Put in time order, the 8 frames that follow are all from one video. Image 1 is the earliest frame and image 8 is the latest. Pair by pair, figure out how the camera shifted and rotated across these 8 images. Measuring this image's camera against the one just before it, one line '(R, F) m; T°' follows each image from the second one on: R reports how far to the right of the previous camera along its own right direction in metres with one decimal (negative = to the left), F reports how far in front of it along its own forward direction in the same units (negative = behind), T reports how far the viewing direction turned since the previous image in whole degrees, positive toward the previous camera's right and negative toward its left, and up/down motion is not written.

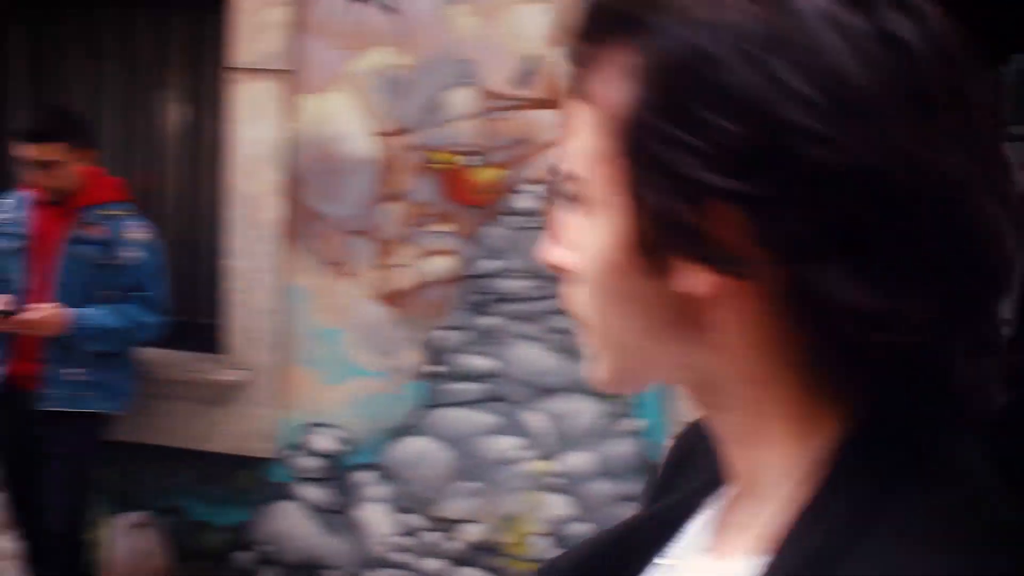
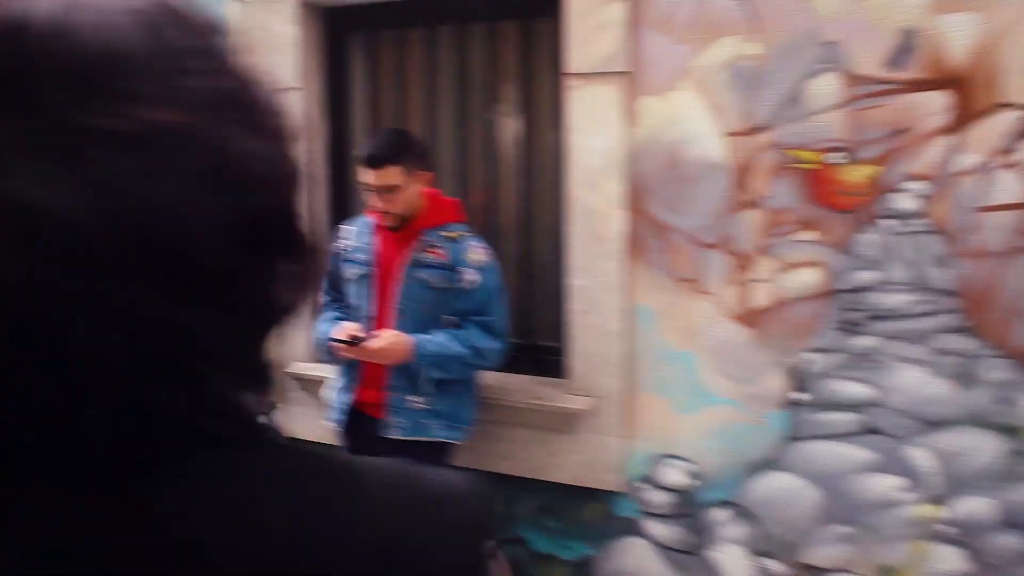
(-0.2, +0.3) m; -17°
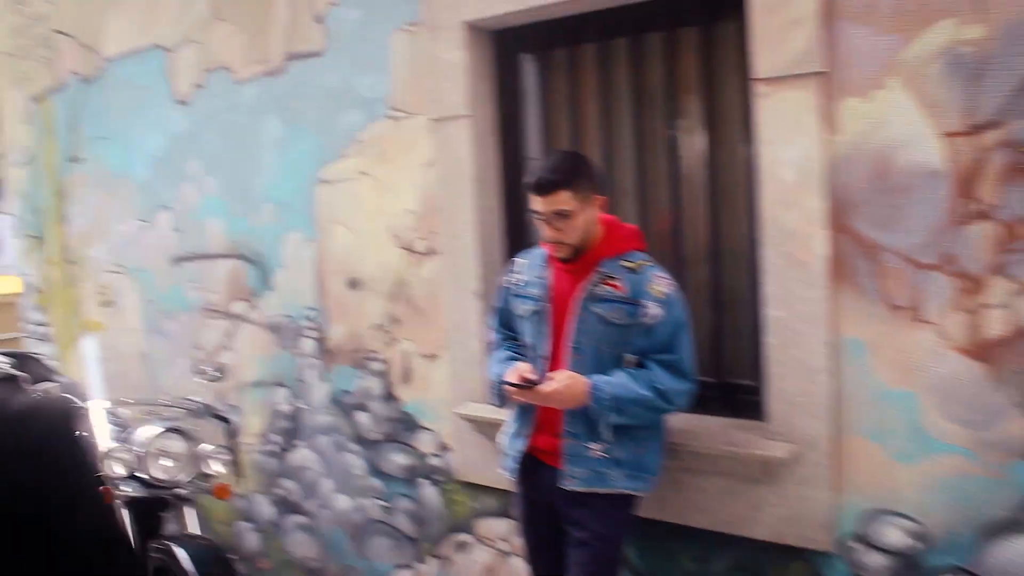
(0.0, +0.3) m; -11°
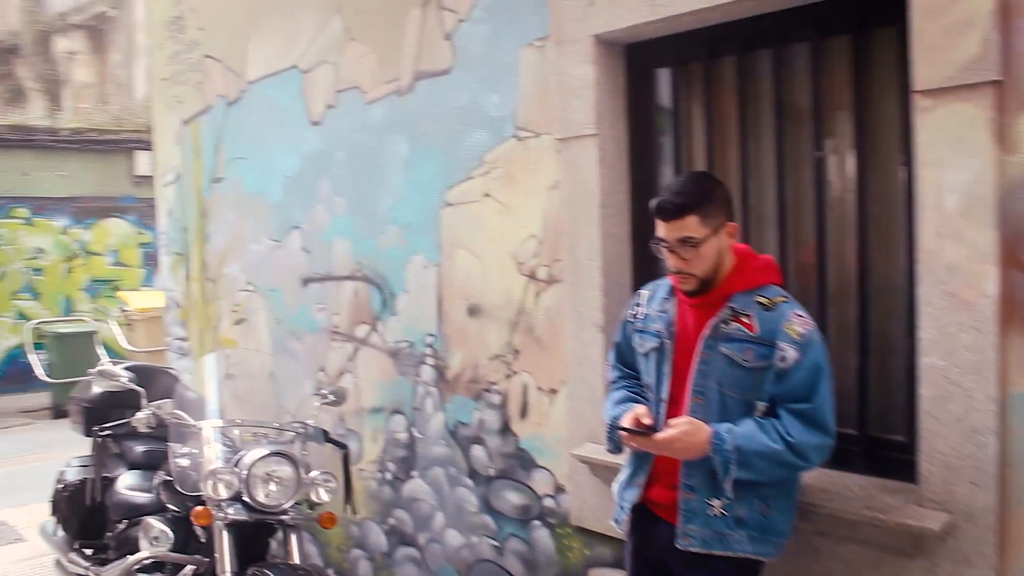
(+0.1, +0.2) m; -8°
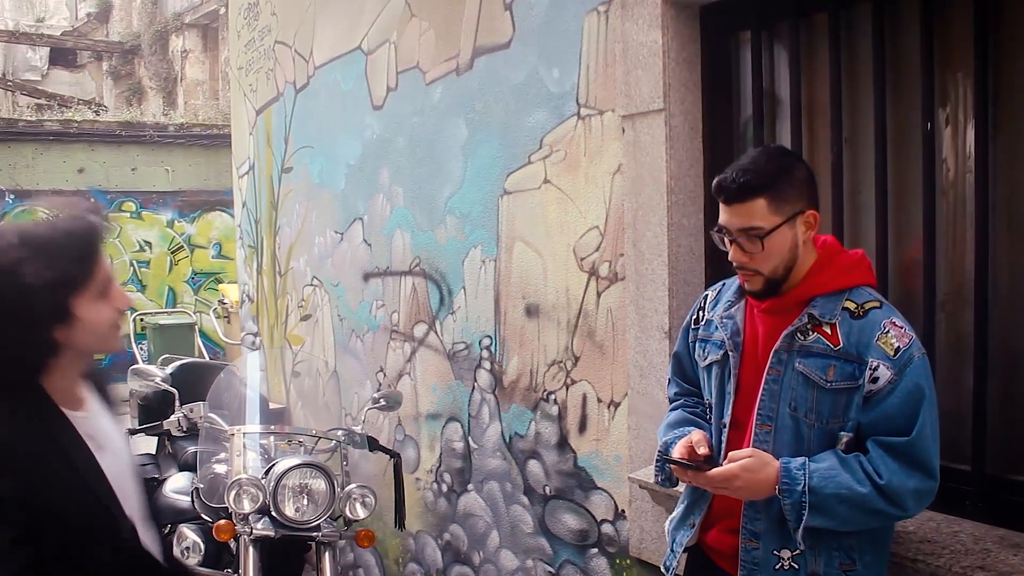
(+0.1, +0.4) m; -6°
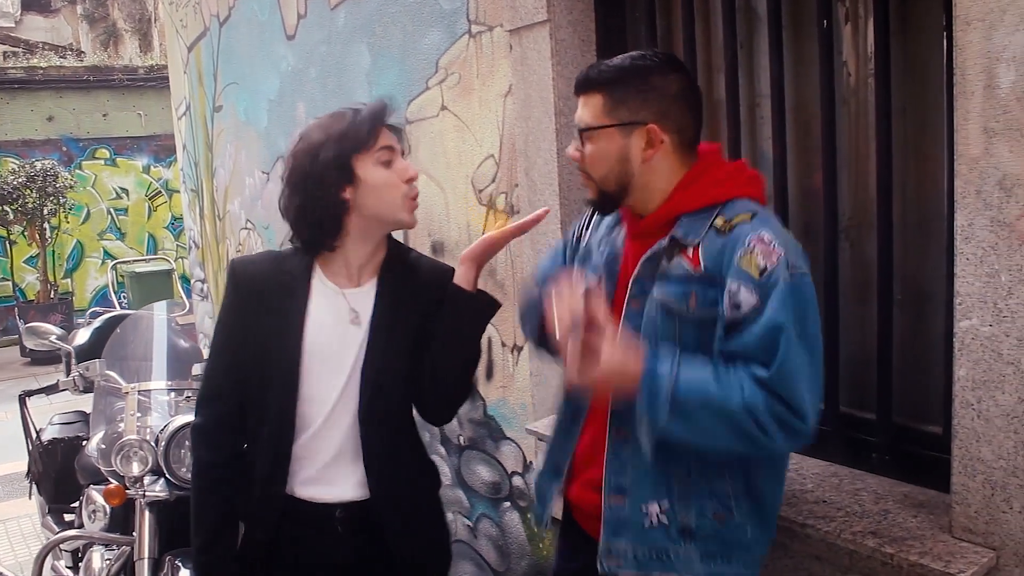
(+0.3, +0.3) m; 0°
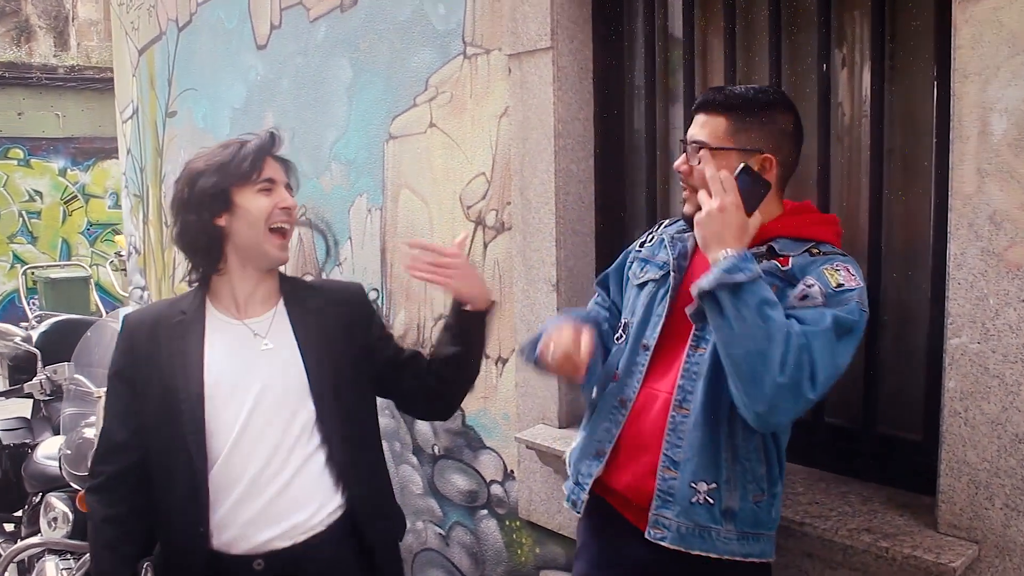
(-0.2, -0.1) m; +5°
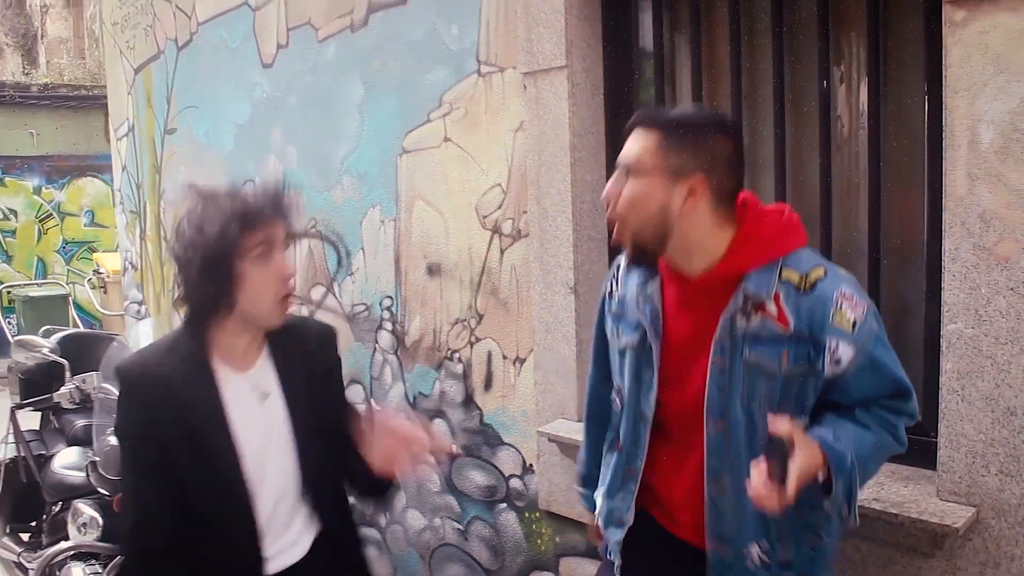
(-0.1, -0.2) m; +2°
